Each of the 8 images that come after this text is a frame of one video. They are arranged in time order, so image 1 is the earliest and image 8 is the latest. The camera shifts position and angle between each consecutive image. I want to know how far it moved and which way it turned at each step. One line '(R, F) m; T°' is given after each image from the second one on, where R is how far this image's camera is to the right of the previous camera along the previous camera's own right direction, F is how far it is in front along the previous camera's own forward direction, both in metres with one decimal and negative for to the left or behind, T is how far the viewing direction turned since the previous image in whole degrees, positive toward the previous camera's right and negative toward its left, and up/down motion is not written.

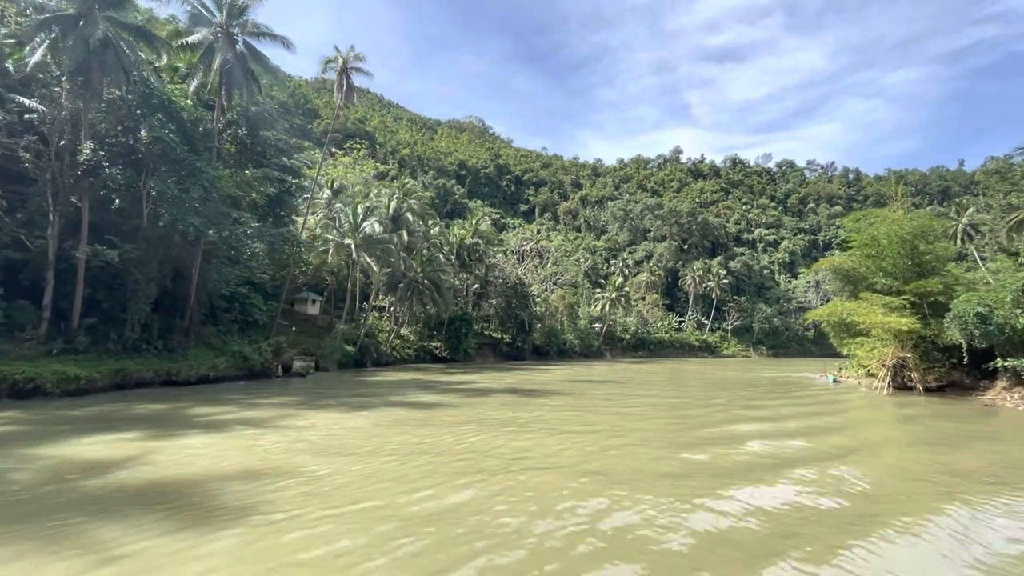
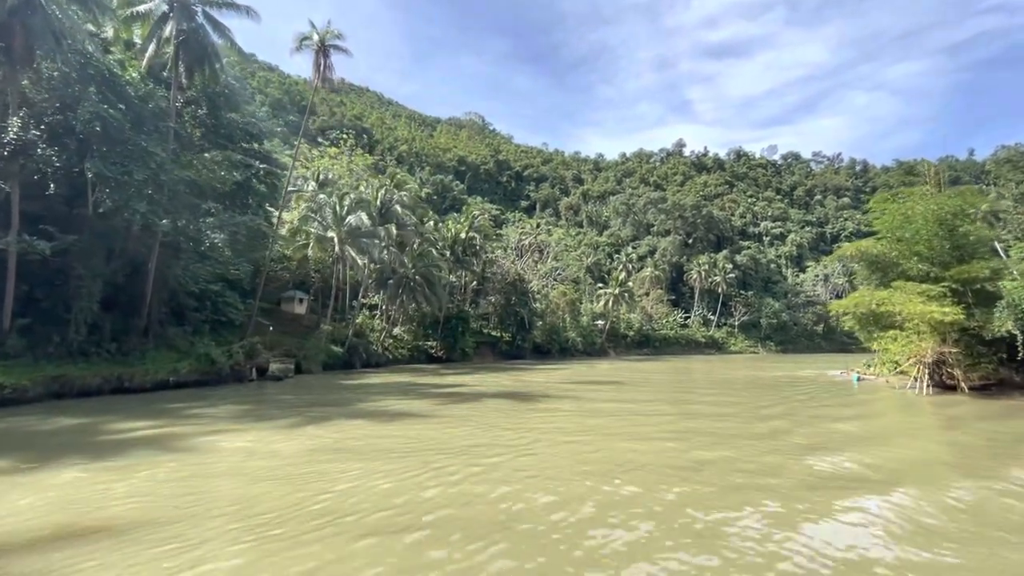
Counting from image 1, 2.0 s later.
(+0.6, +2.9) m; 0°
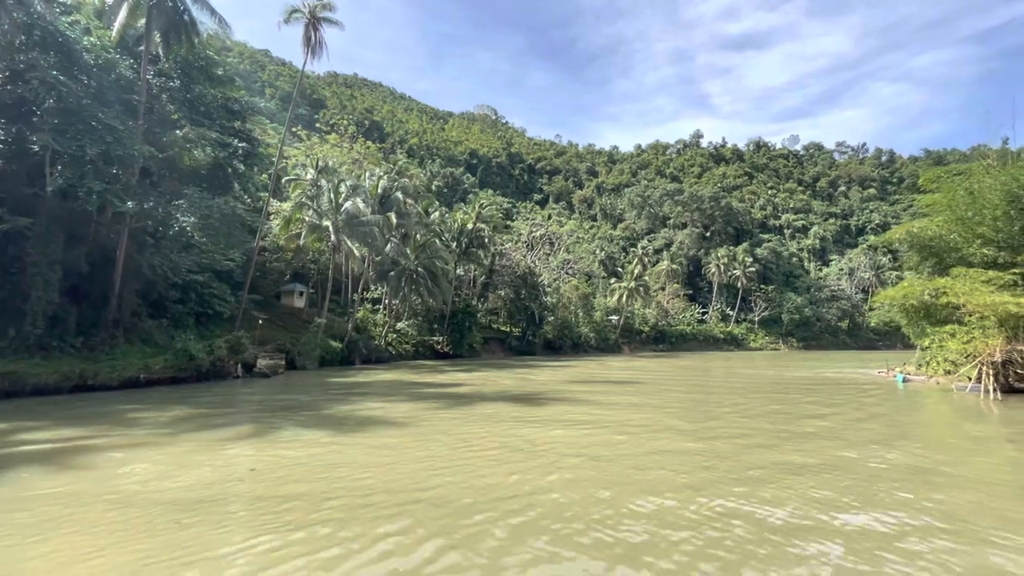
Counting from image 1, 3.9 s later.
(+0.5, +2.7) m; -1°
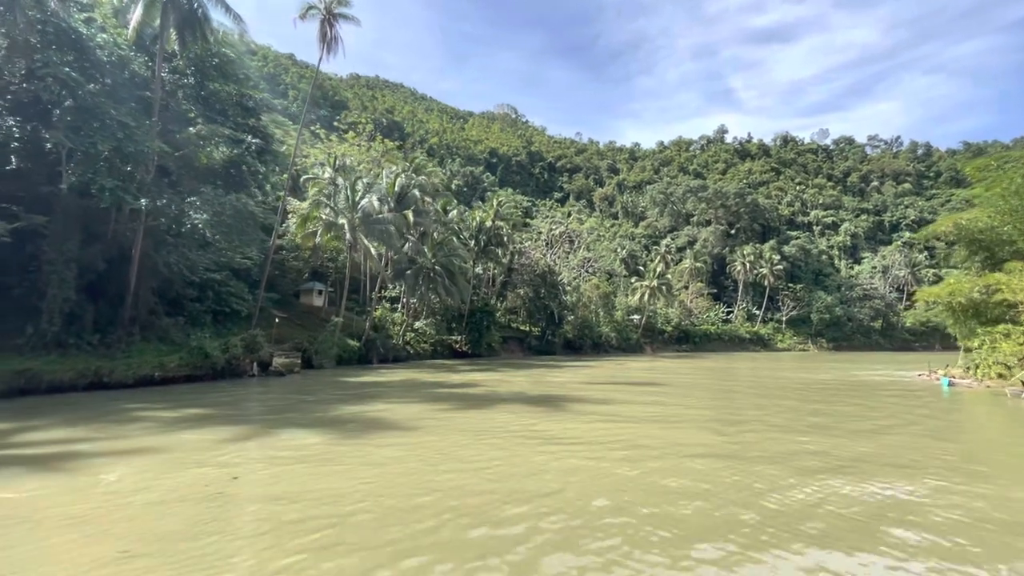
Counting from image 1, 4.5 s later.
(+0.3, +0.5) m; -2°
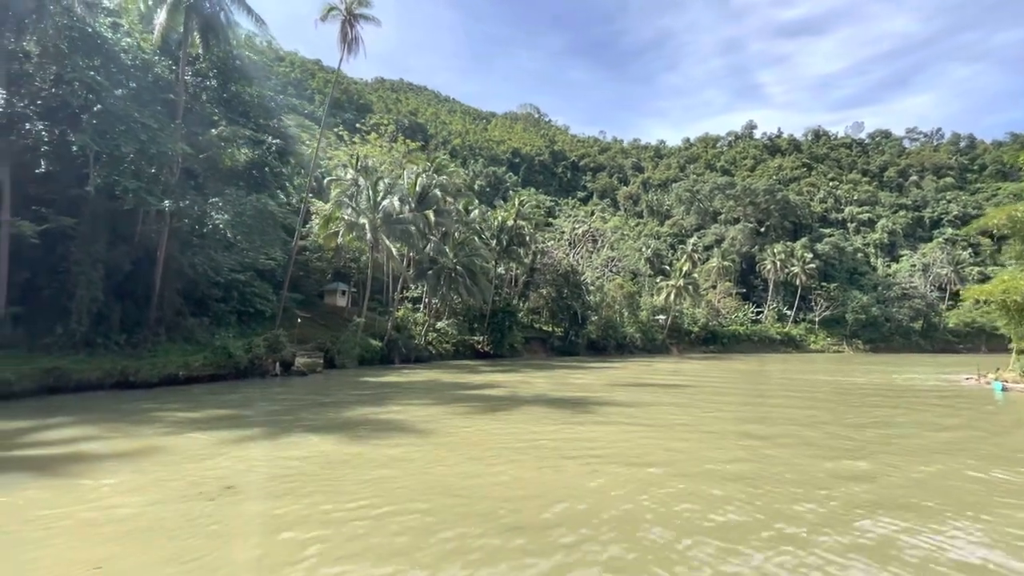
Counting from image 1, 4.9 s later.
(+0.2, +0.2) m; -2°
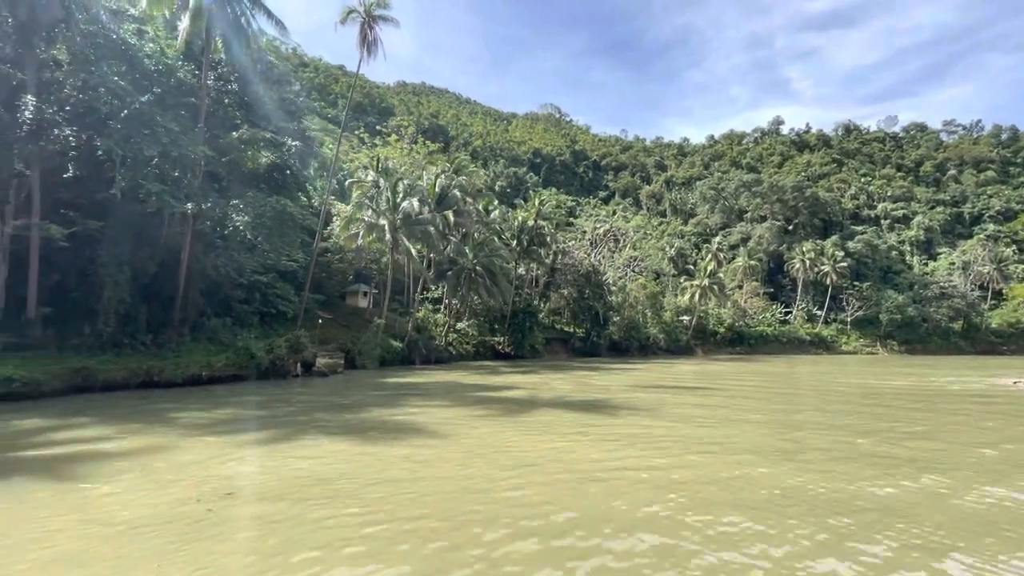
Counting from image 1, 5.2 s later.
(+0.2, 0.0) m; -2°
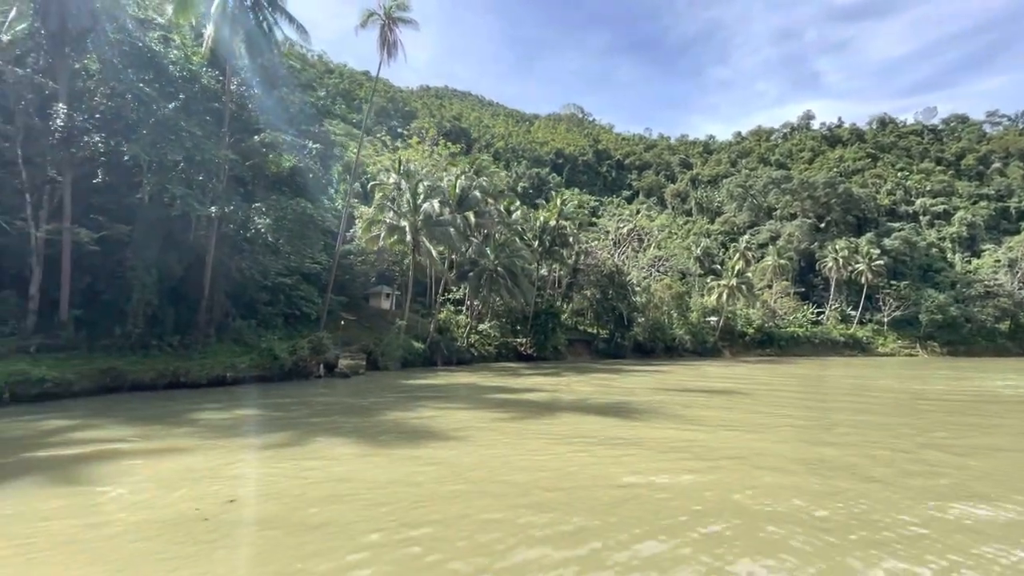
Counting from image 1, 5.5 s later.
(+0.2, 0.0) m; -2°
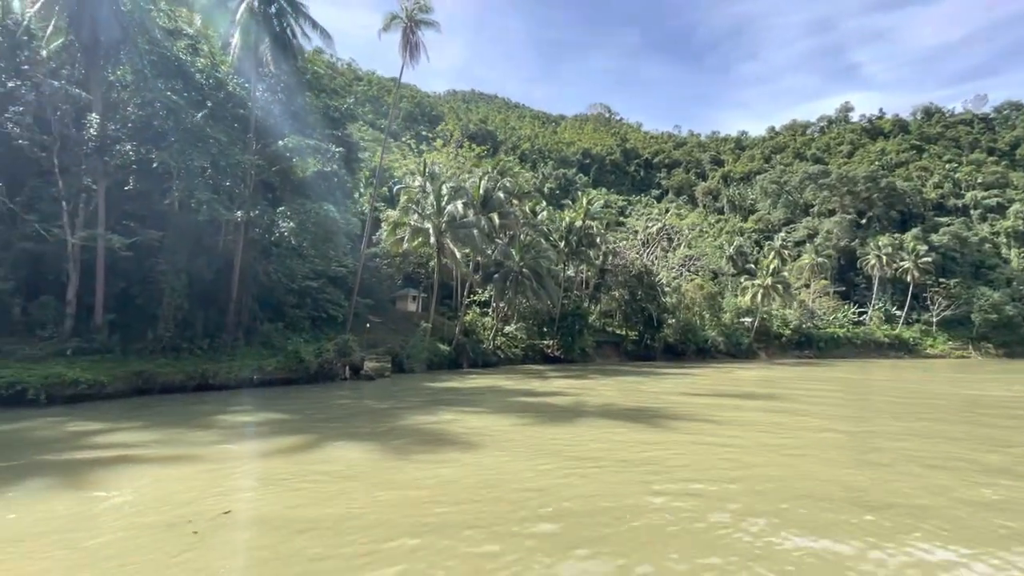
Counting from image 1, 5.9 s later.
(+0.3, 0.0) m; -3°
